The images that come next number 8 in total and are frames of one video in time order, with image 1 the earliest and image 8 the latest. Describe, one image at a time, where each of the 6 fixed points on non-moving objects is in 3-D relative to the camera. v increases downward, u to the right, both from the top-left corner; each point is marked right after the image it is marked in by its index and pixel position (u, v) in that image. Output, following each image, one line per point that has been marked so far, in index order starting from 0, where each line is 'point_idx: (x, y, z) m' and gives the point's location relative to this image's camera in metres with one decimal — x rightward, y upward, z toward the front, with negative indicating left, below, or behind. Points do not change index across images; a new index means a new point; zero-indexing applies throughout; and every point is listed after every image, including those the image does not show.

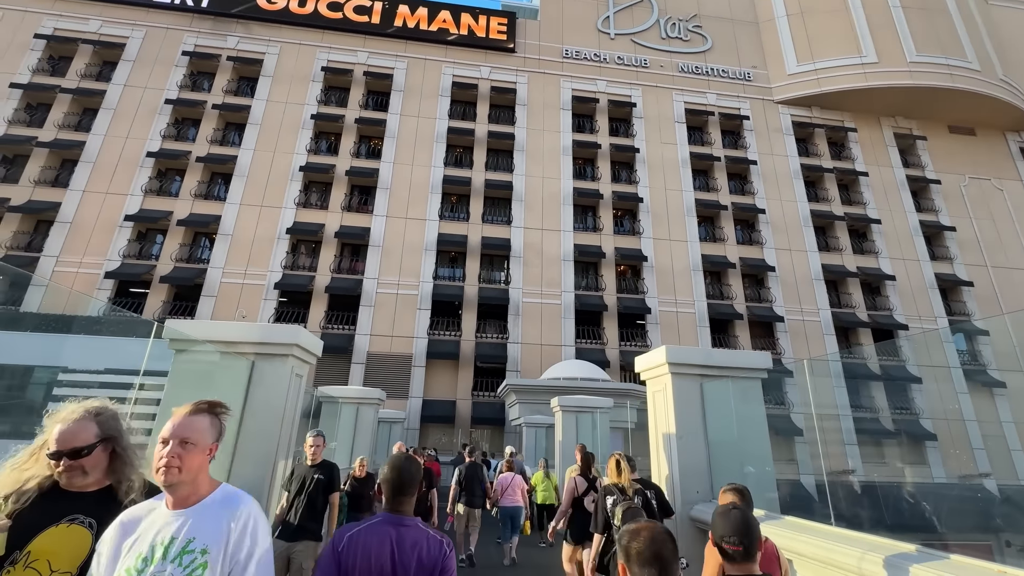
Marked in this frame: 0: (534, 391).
0: (+0.9, -4.0, +18.7) m
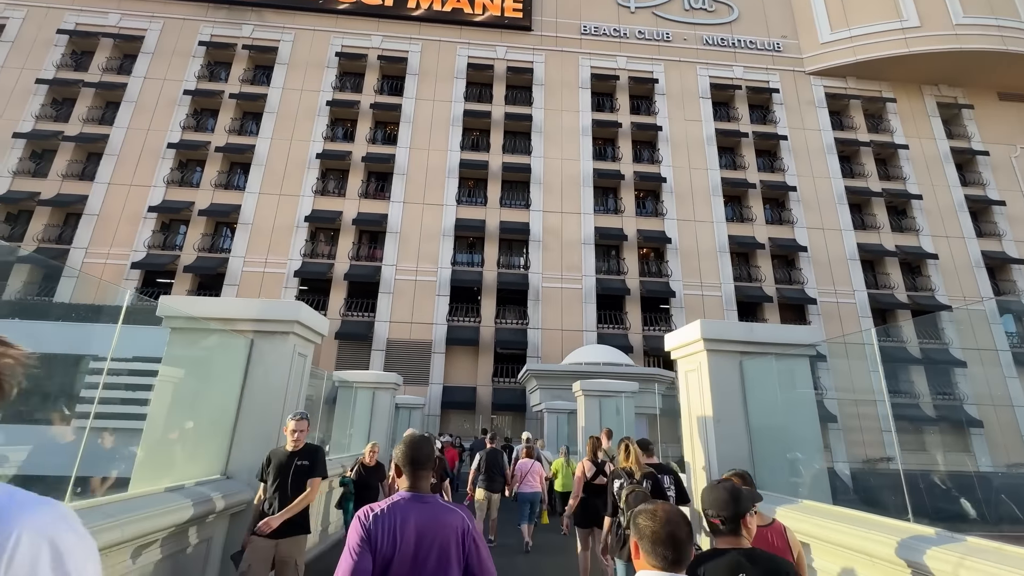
0: (+1.6, -3.3, +18.2) m
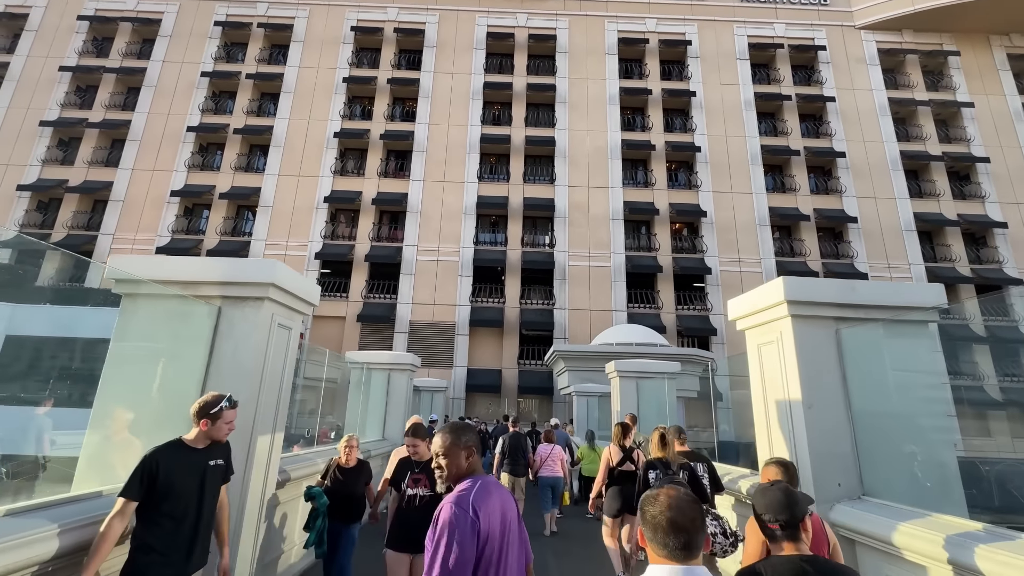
0: (+2.5, -2.5, +17.2) m
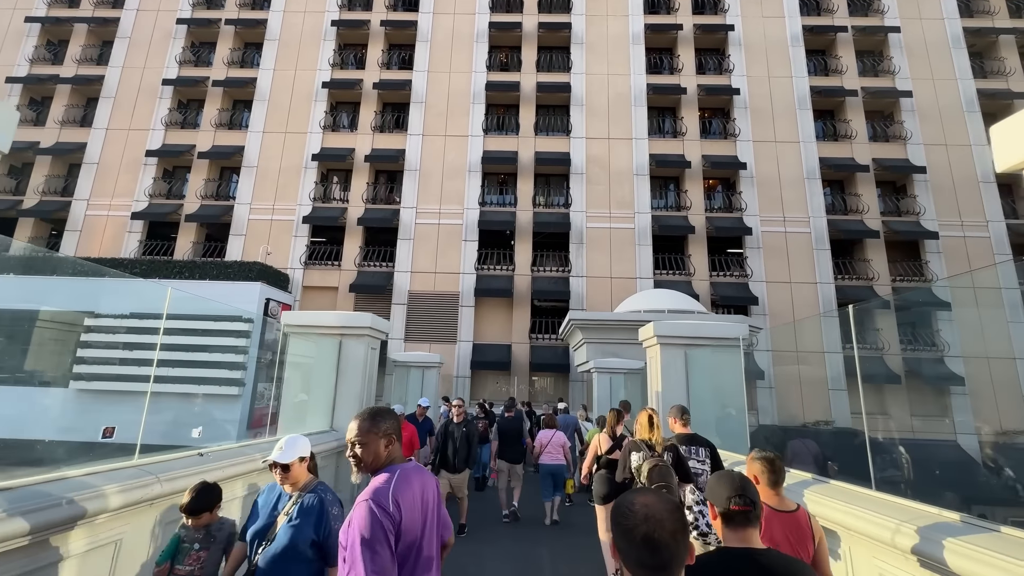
0: (+2.7, -1.2, +14.3) m
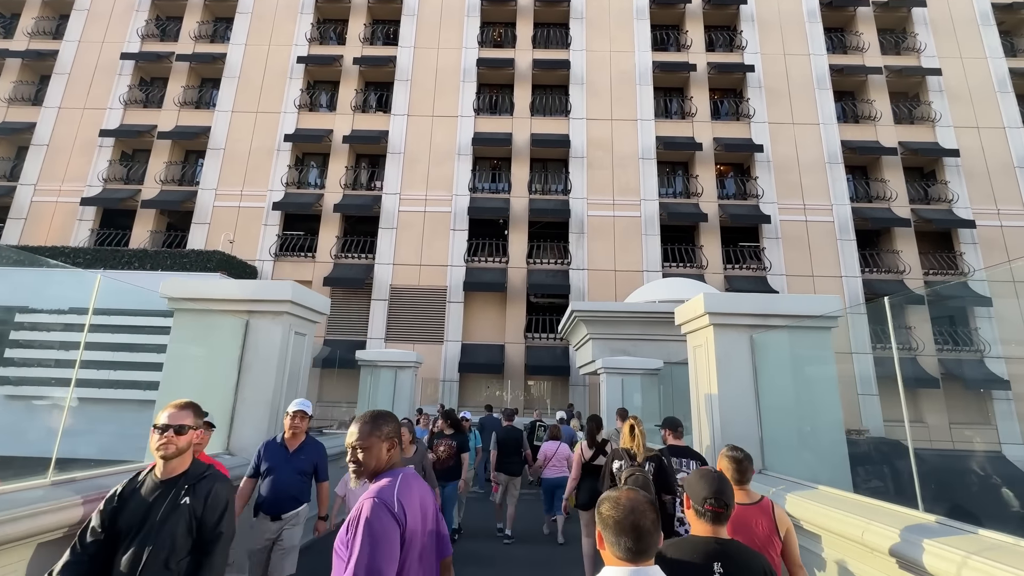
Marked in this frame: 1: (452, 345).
0: (+2.5, -0.9, +12.2) m
1: (-2.4, -2.3, +19.4) m
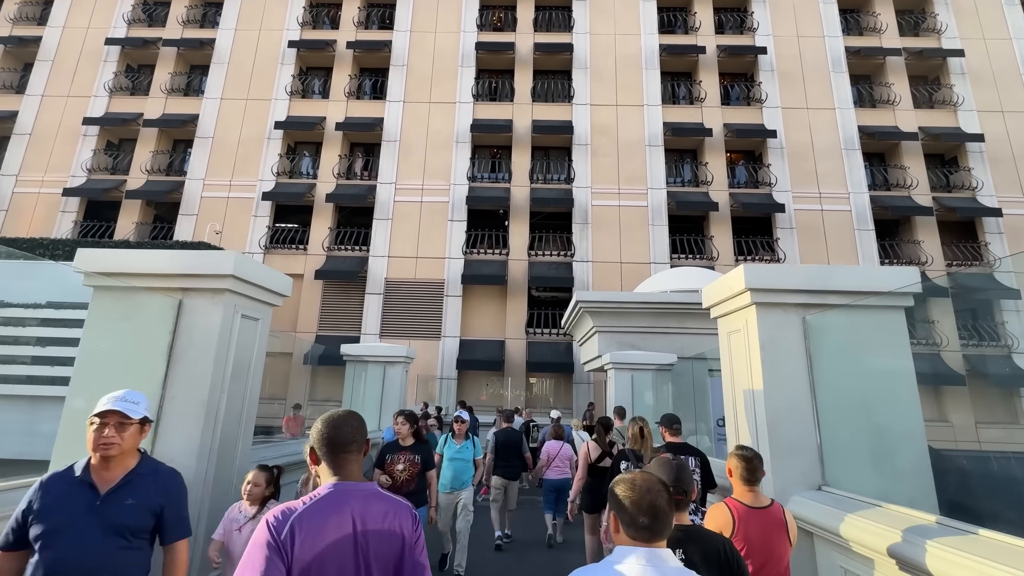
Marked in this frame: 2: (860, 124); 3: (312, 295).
0: (+2.5, -0.6, +11.3) m
1: (-2.4, -2.0, +18.5) m
2: (+14.0, +6.6, +19.4) m
3: (-7.9, -0.2, +19.2) m
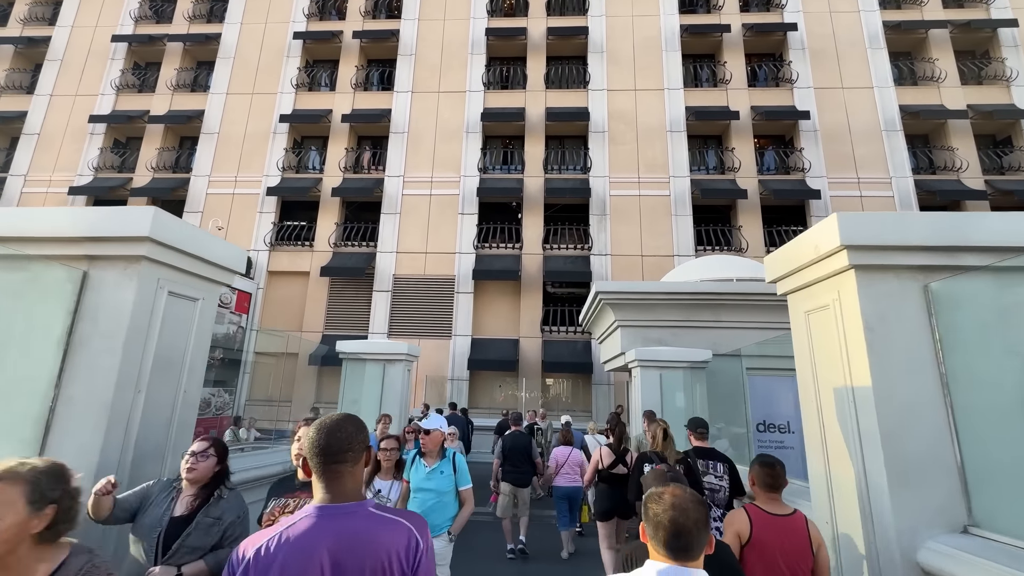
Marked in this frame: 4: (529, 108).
0: (+2.8, -0.4, +10.2) m
1: (-1.9, -1.9, +17.6) m
2: (+14.5, +6.9, +17.9) m
3: (-7.3, -0.2, +18.4) m
4: (+0.7, +7.3, +19.7) m
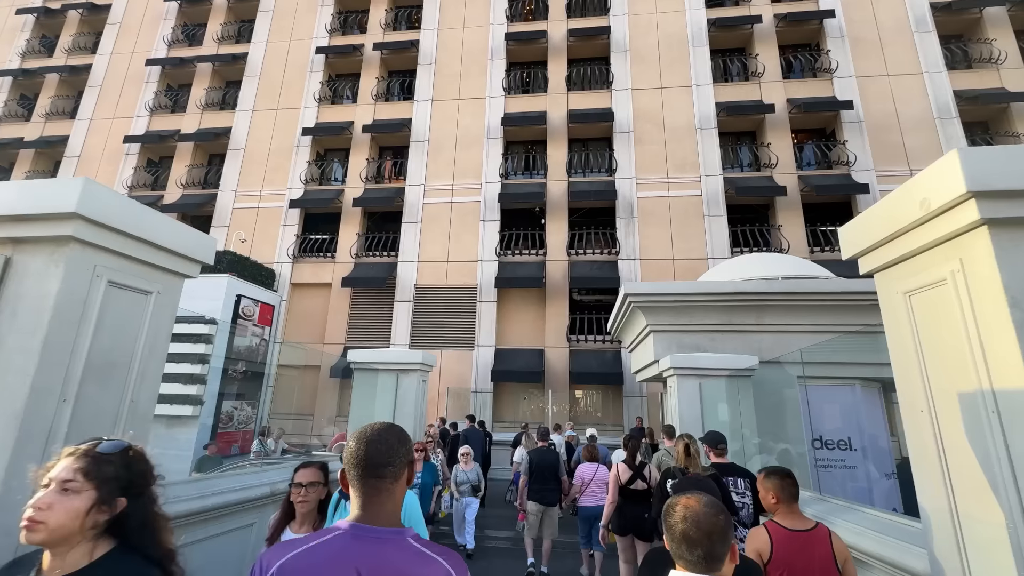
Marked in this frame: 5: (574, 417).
0: (+3.2, -0.4, +9.4) m
1: (-1.0, -2.2, +17.0) m
2: (+15.2, +6.9, +16.5) m
3: (-6.4, -0.6, +18.2) m
4: (+1.5, +7.0, +19.1) m
5: (+2.0, -4.2, +15.9) m
